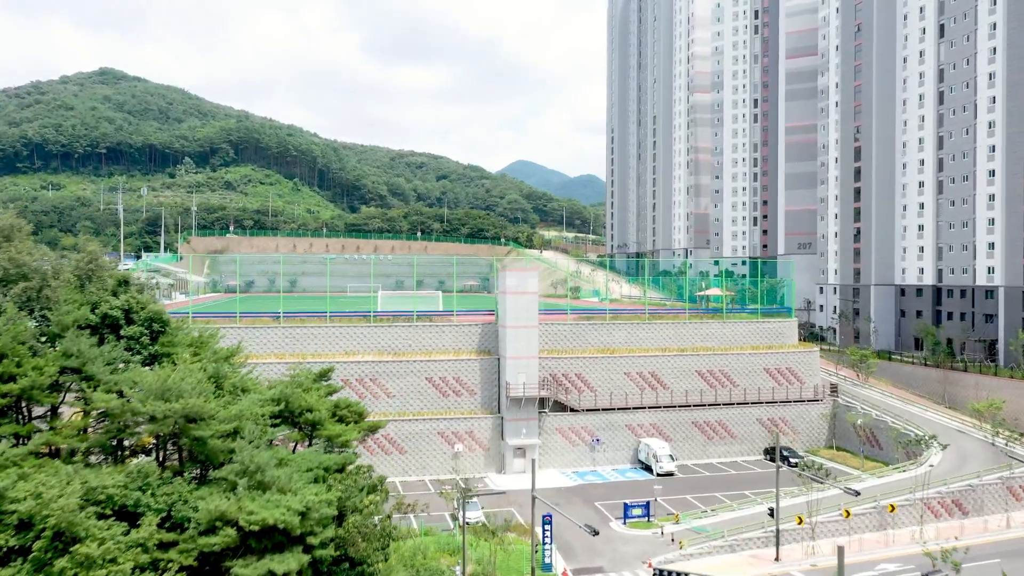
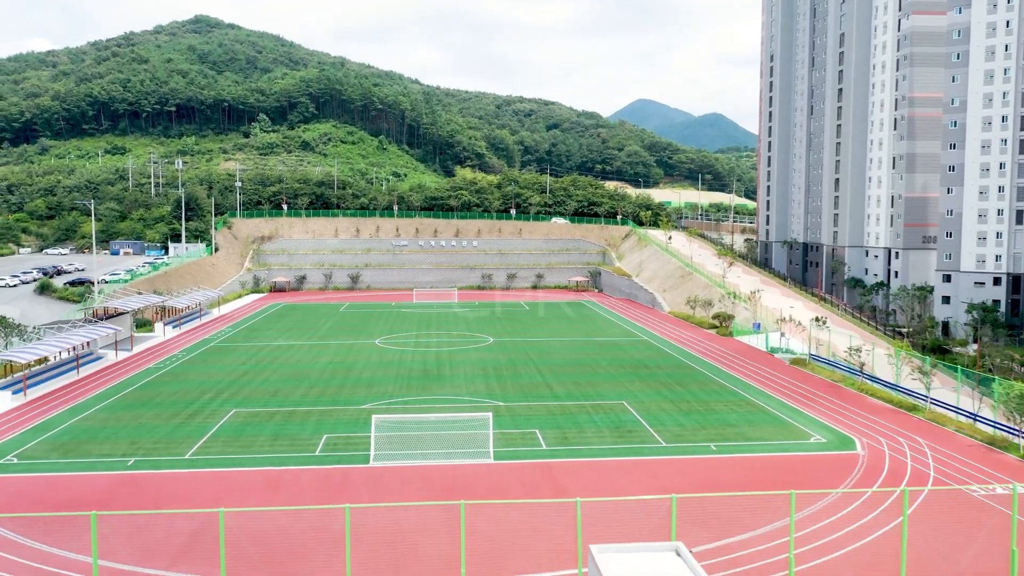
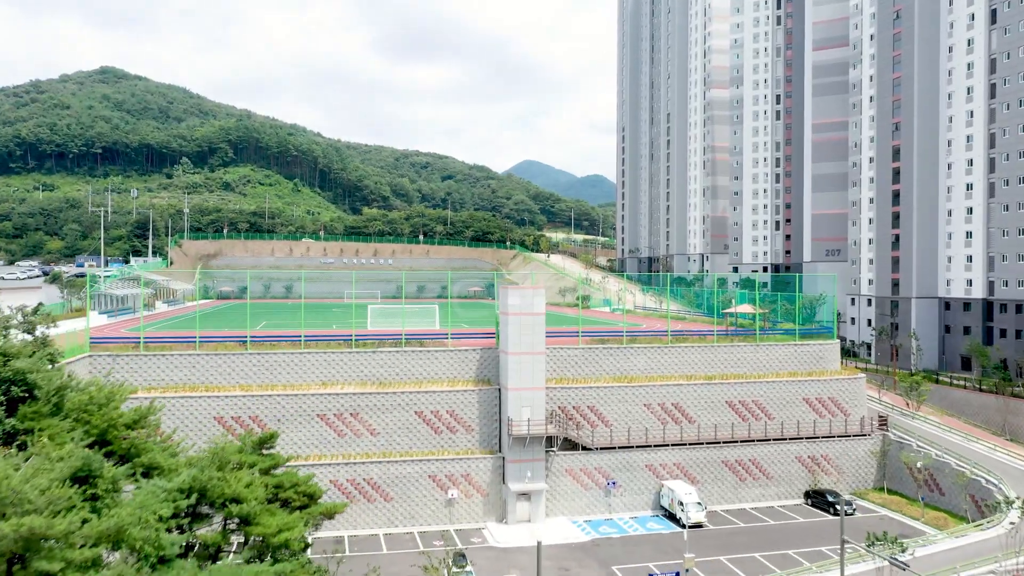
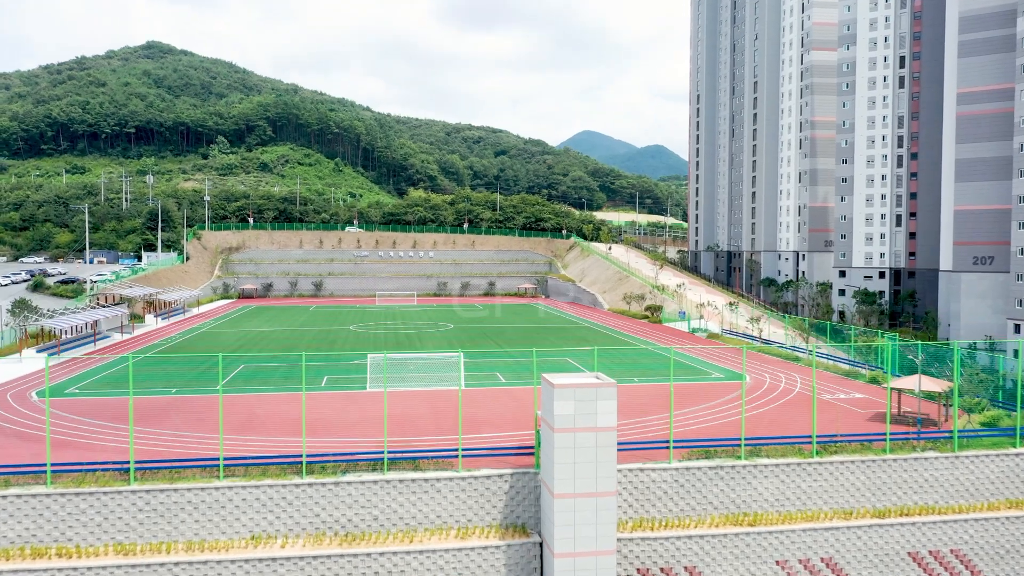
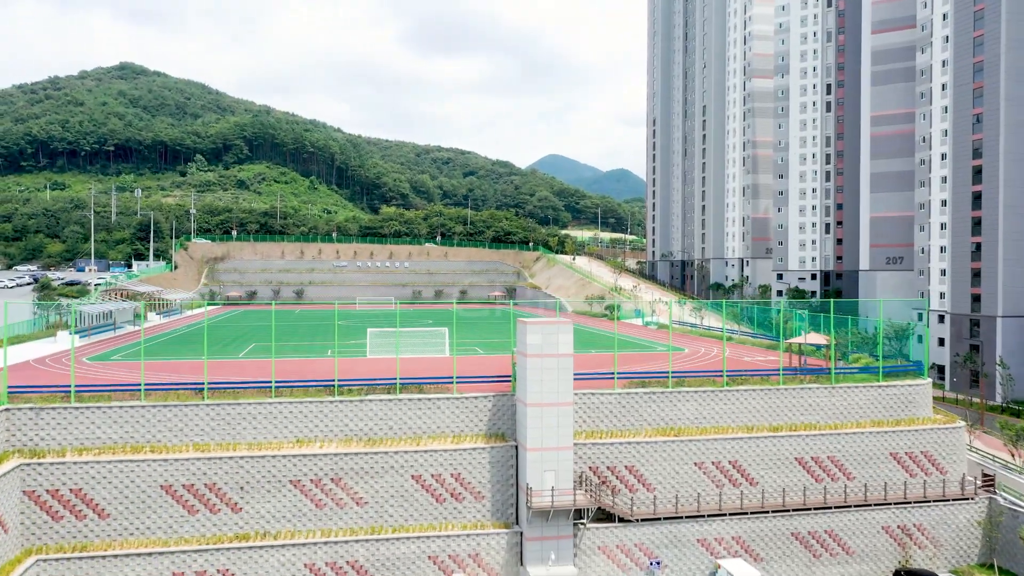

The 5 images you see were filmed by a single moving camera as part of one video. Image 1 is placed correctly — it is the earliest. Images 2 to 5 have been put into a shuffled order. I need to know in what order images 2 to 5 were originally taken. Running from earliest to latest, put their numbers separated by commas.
3, 5, 4, 2
